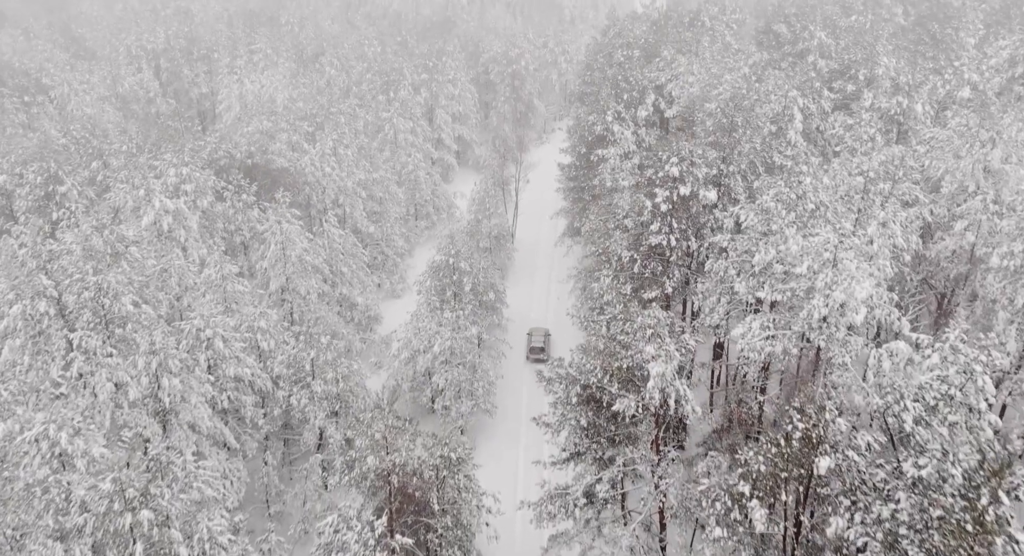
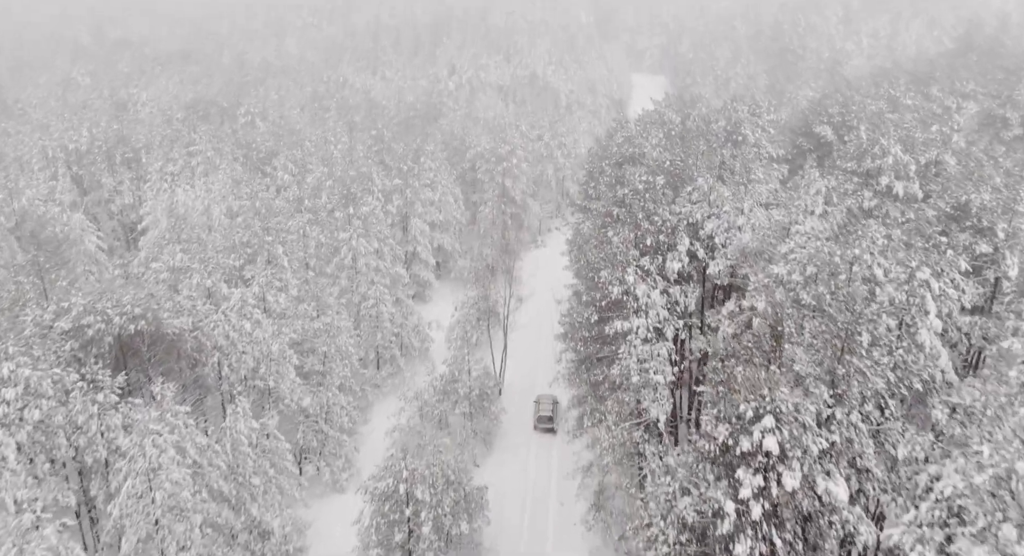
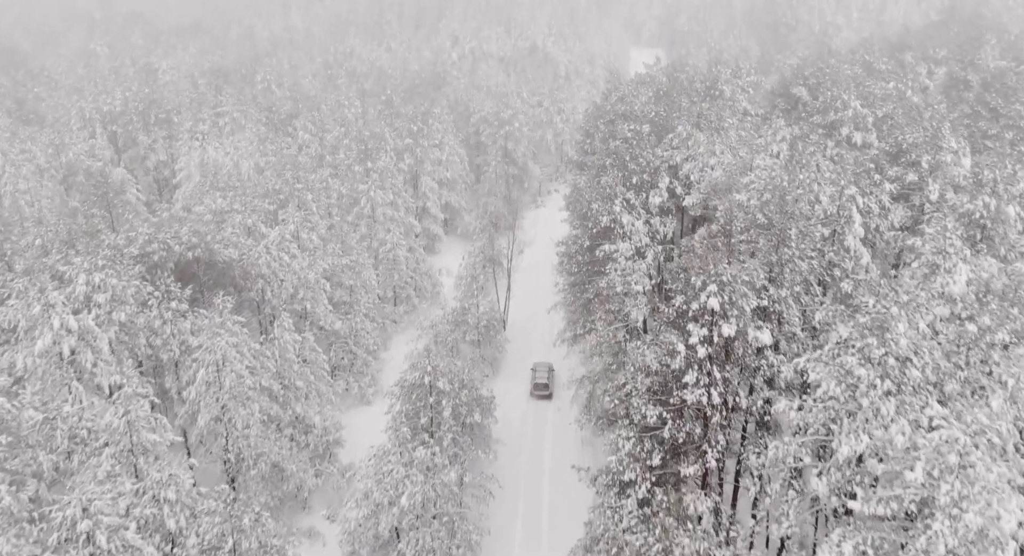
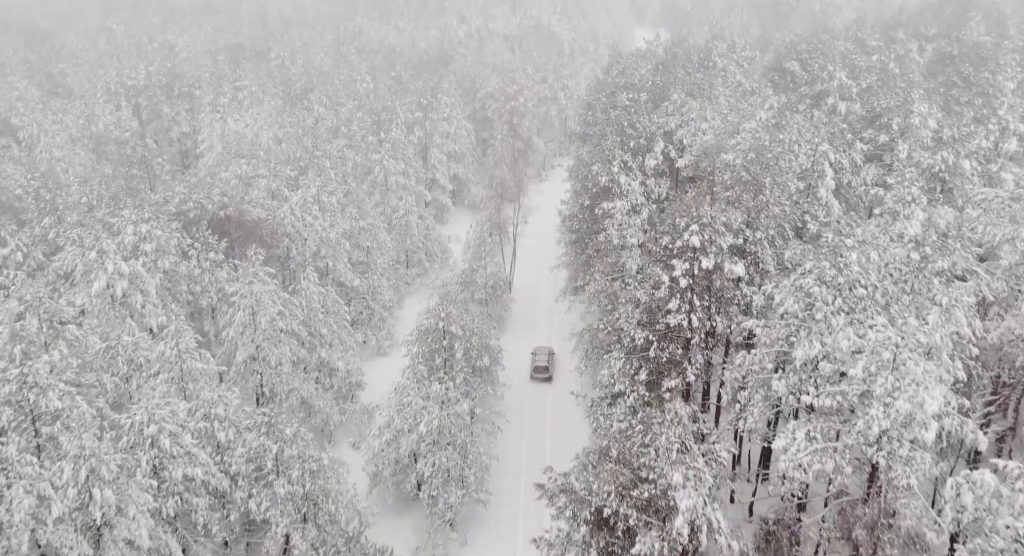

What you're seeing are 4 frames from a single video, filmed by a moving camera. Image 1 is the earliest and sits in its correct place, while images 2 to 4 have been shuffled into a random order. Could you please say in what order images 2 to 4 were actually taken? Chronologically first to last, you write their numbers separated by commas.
4, 3, 2
